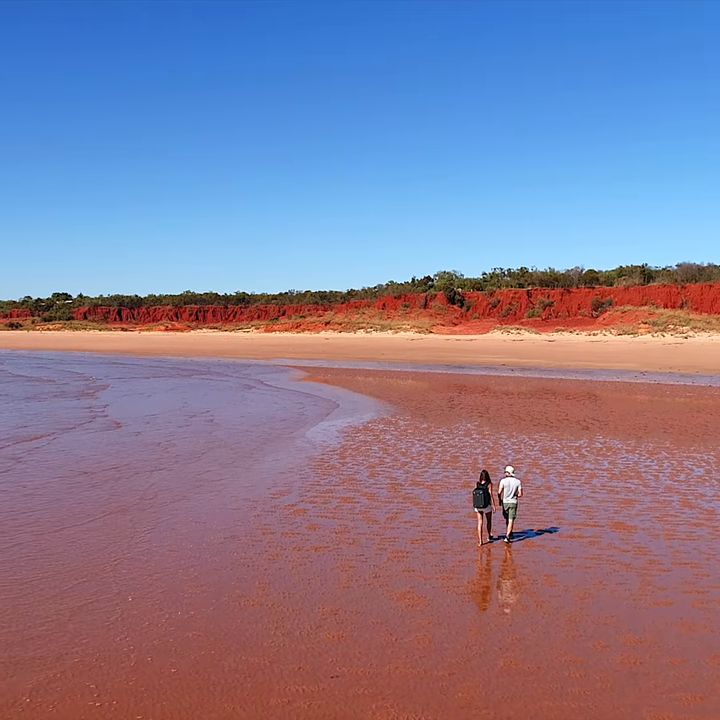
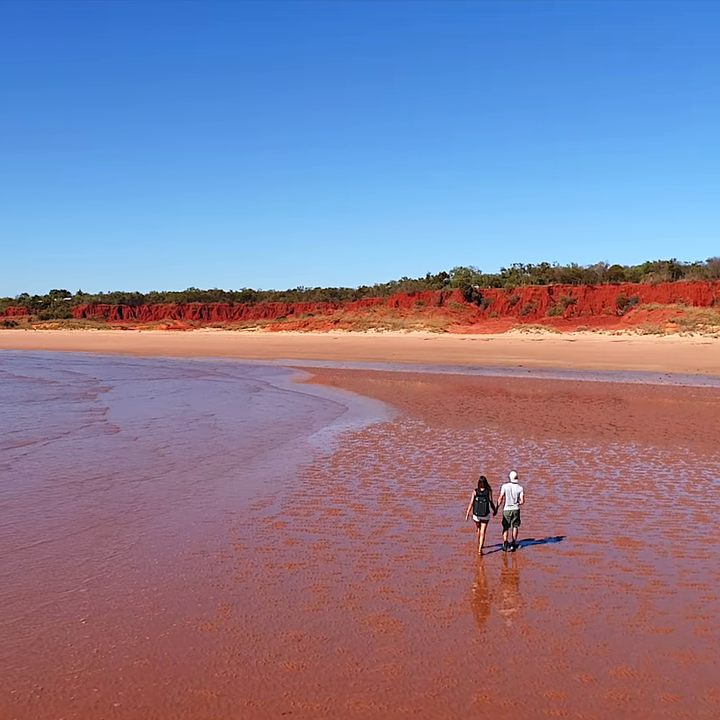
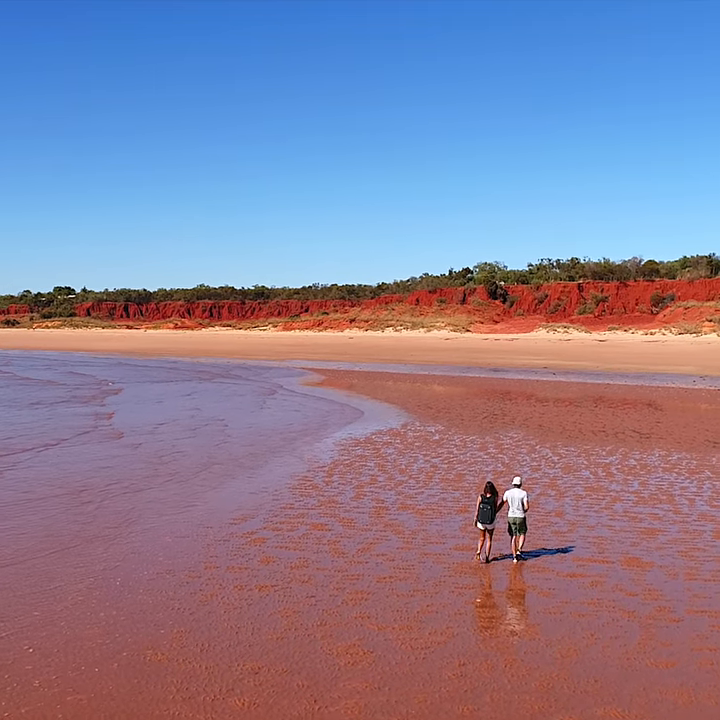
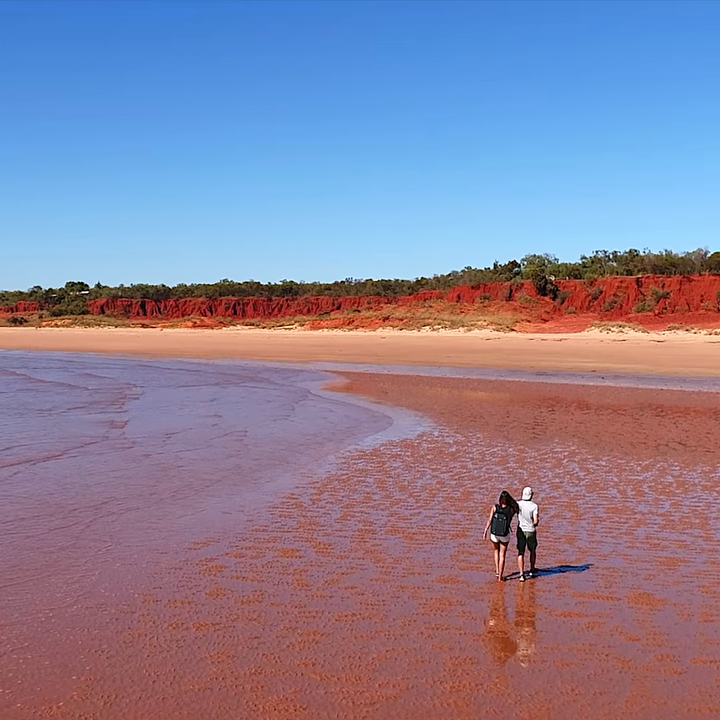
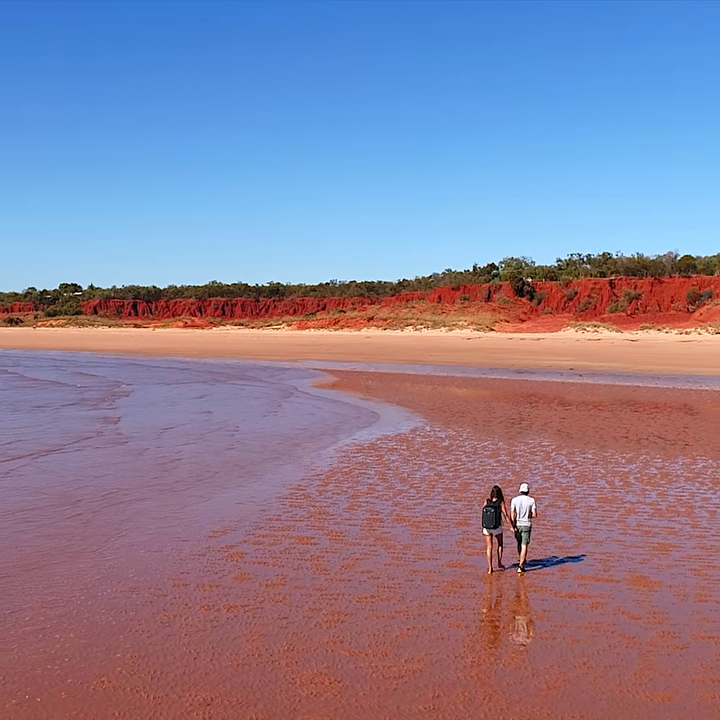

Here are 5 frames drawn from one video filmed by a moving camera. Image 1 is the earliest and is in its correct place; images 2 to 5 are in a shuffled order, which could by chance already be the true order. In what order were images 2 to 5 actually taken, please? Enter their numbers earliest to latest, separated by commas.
2, 3, 5, 4
